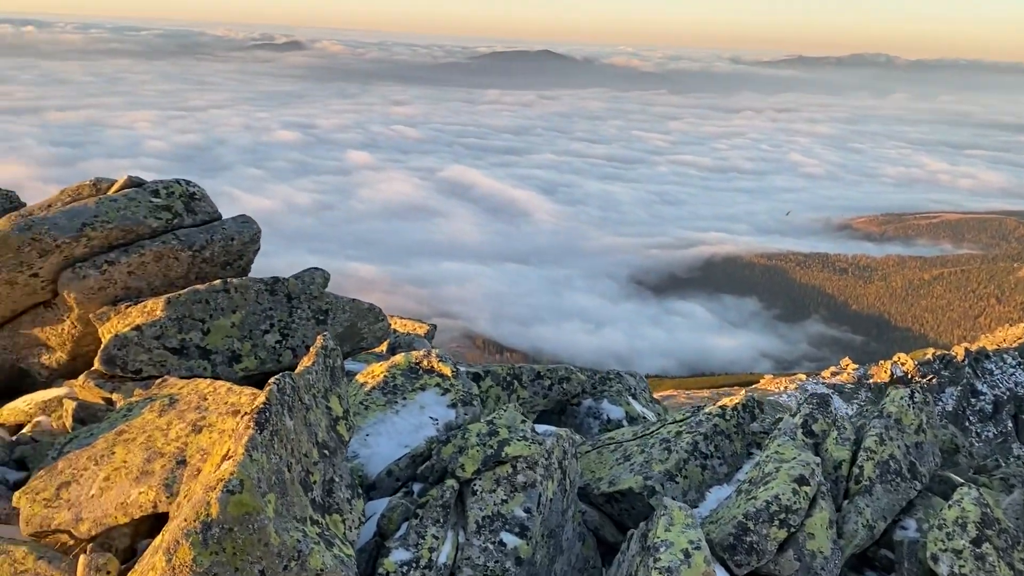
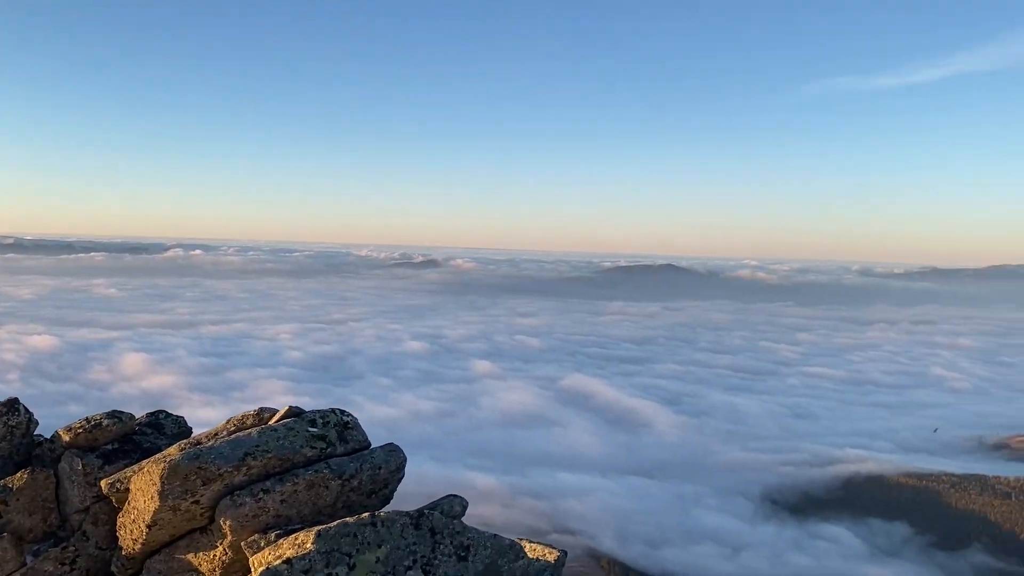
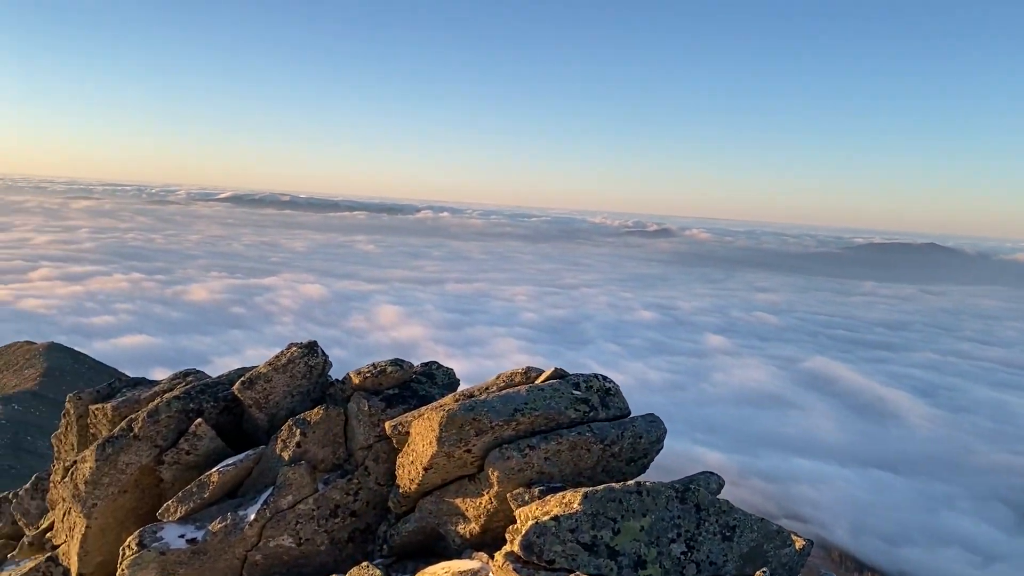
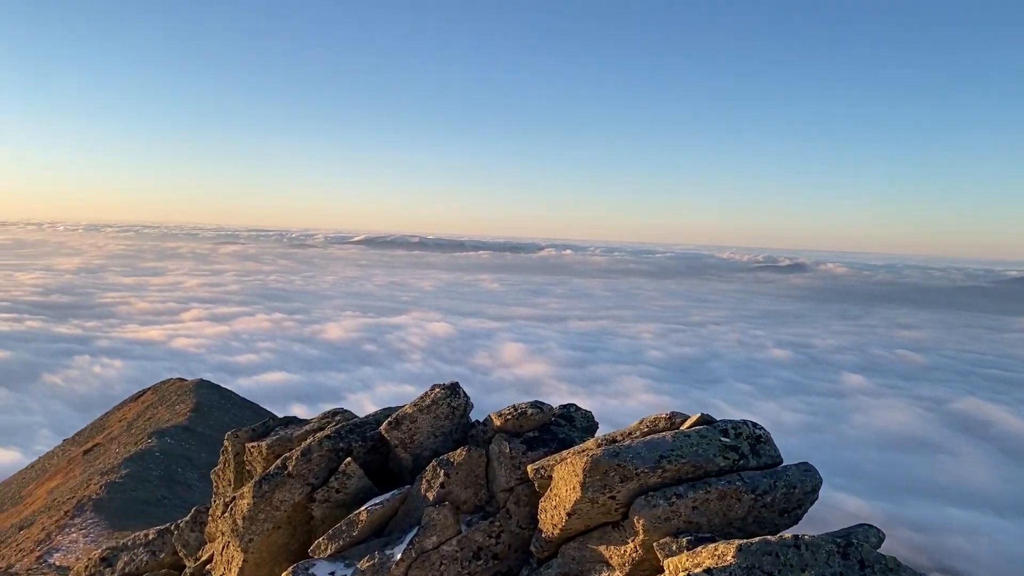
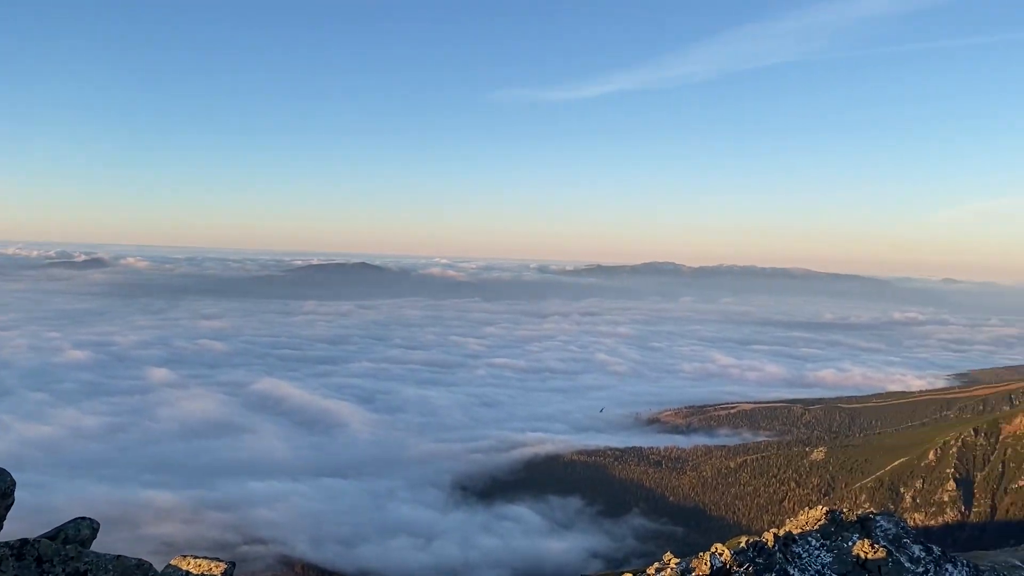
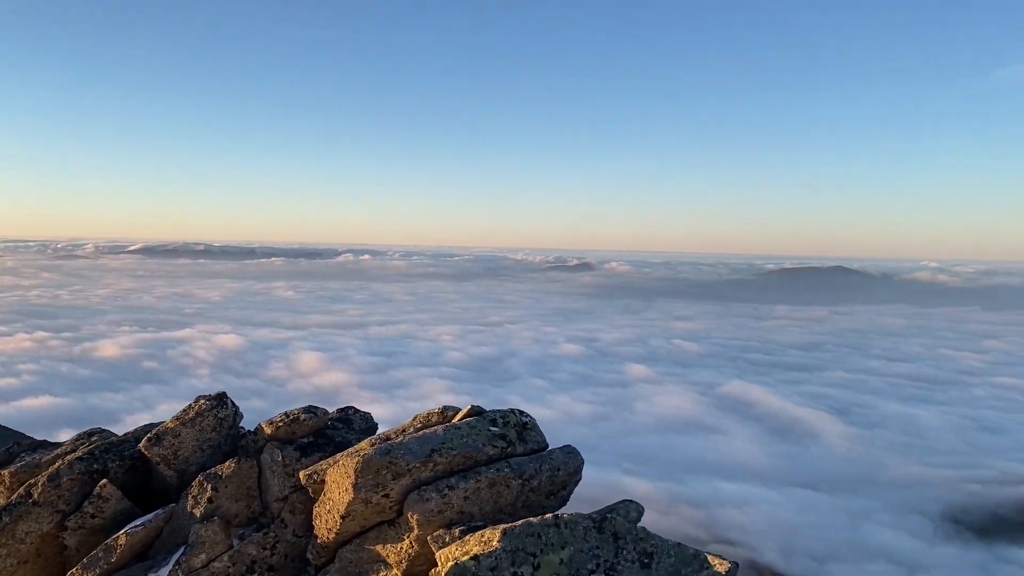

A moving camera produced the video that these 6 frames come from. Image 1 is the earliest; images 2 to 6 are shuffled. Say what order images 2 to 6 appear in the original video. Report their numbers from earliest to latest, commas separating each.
3, 4, 6, 2, 5
